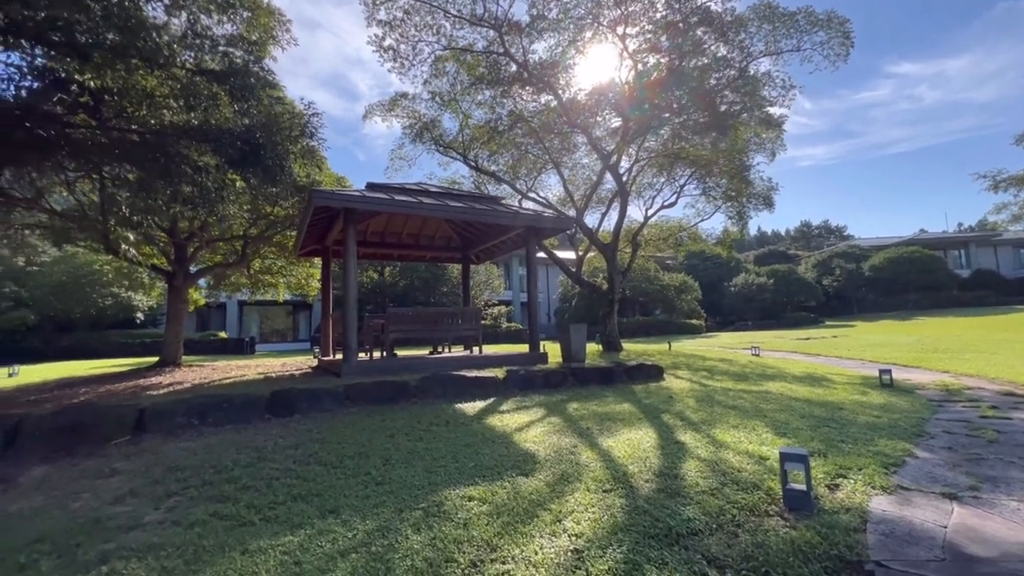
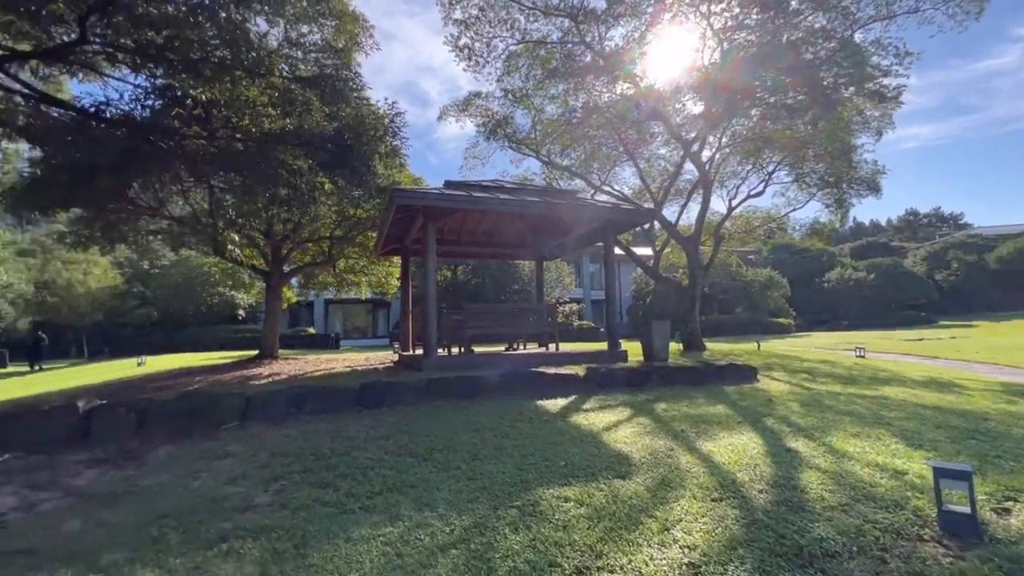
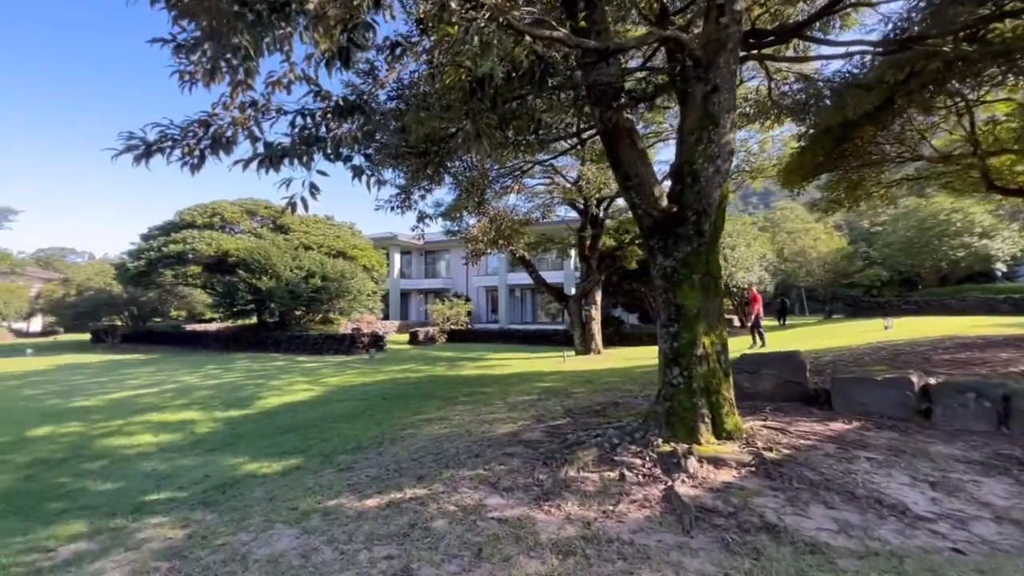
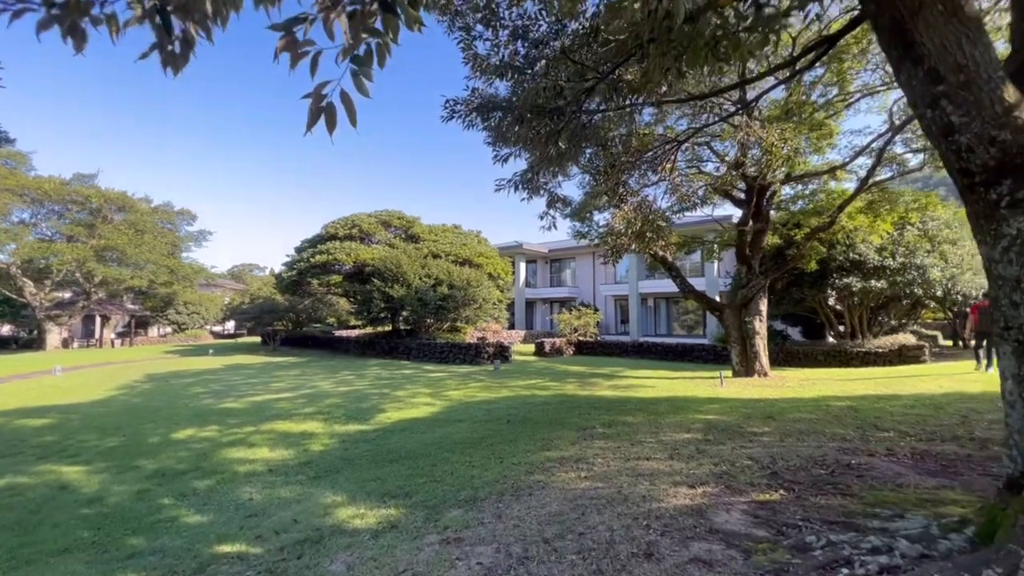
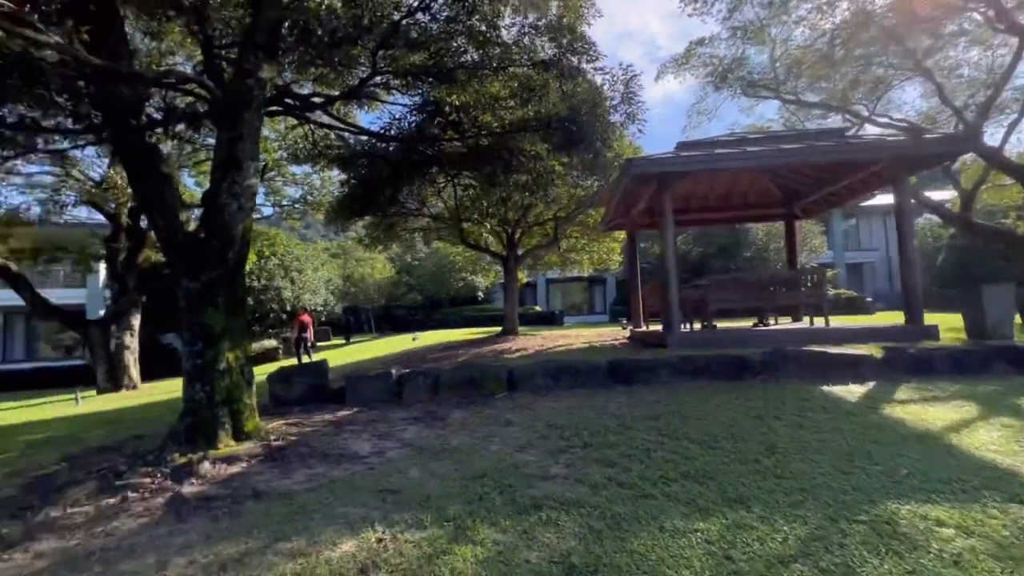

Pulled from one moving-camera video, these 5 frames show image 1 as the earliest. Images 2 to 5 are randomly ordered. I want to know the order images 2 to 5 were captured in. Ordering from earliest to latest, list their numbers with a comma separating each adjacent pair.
2, 5, 3, 4
